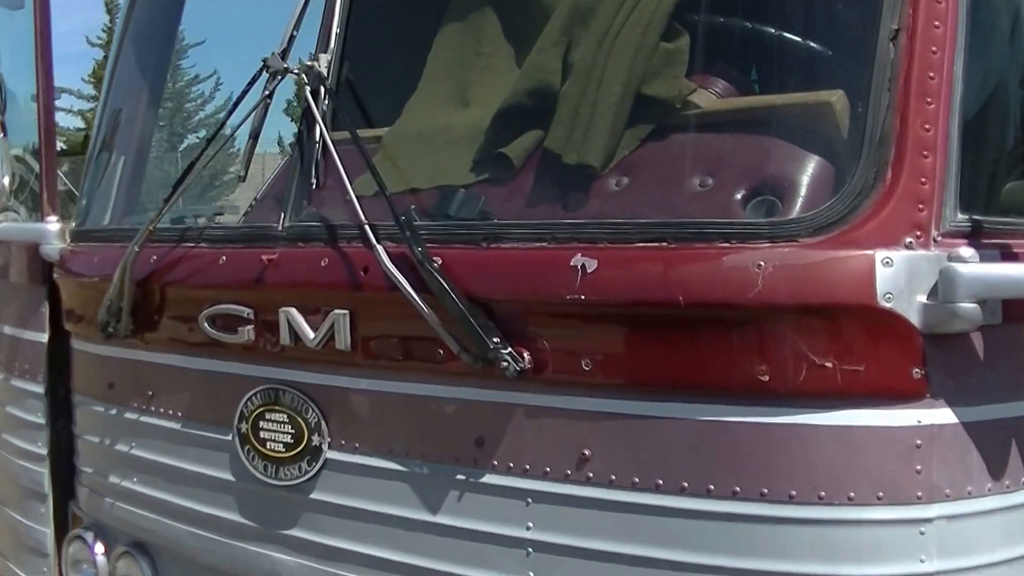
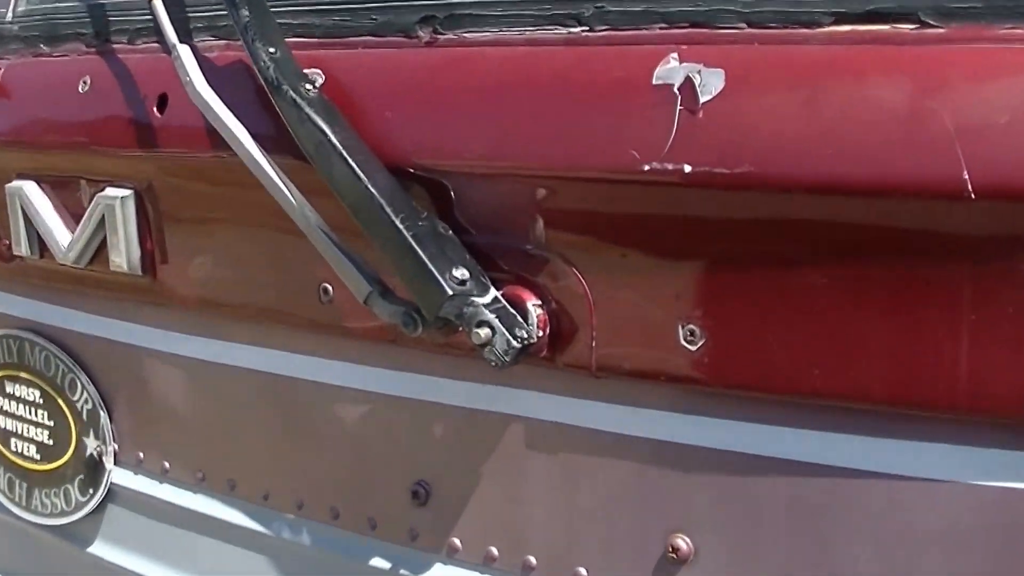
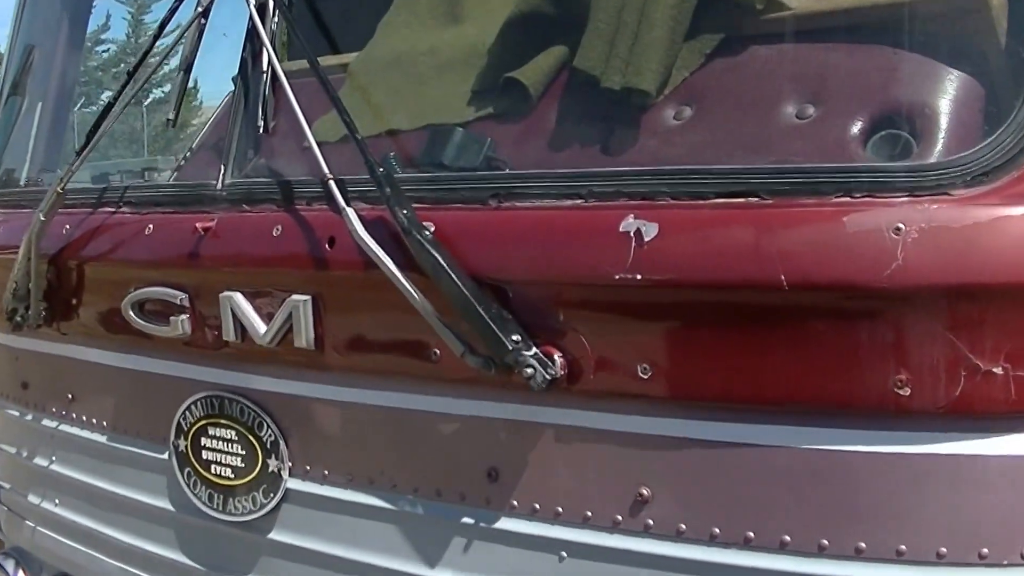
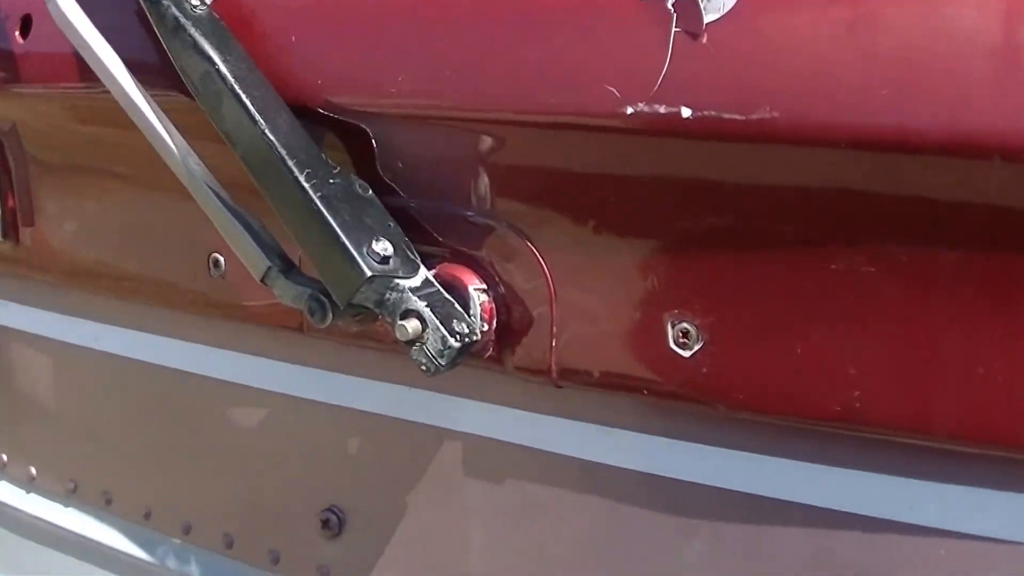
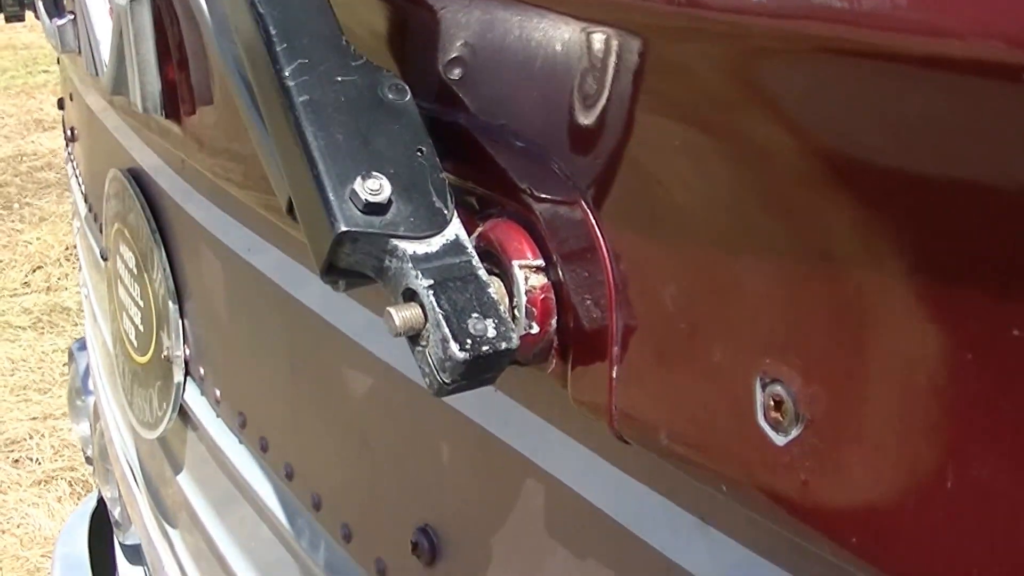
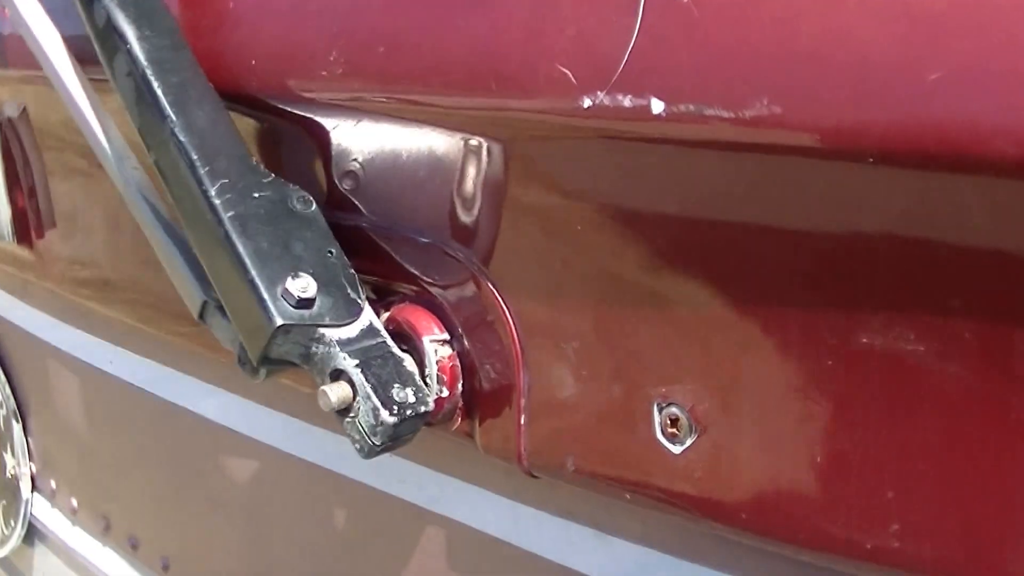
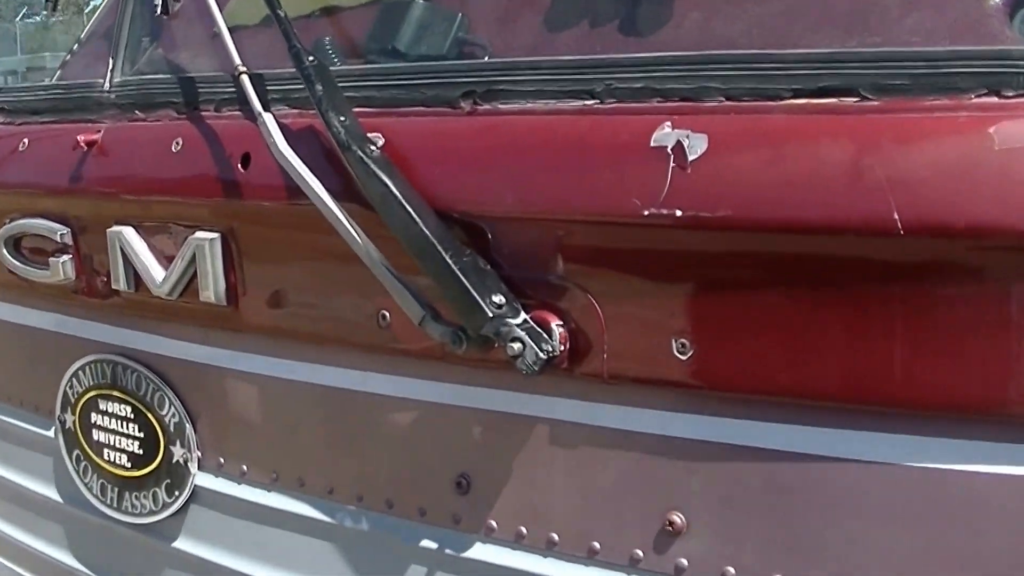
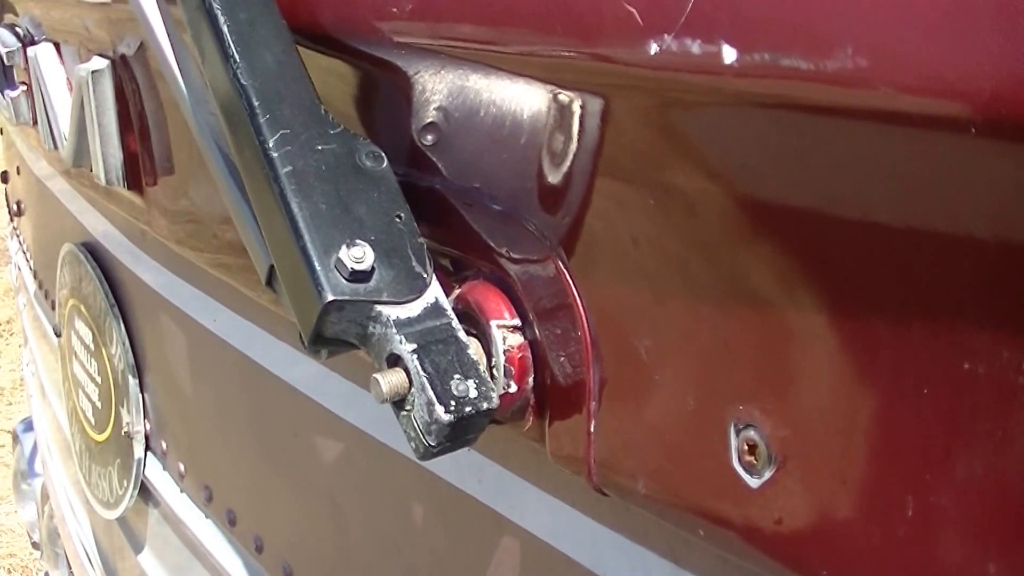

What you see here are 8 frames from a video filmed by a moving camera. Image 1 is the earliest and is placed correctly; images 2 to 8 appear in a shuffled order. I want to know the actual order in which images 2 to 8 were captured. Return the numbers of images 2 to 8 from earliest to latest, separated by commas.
3, 7, 2, 4, 6, 8, 5
